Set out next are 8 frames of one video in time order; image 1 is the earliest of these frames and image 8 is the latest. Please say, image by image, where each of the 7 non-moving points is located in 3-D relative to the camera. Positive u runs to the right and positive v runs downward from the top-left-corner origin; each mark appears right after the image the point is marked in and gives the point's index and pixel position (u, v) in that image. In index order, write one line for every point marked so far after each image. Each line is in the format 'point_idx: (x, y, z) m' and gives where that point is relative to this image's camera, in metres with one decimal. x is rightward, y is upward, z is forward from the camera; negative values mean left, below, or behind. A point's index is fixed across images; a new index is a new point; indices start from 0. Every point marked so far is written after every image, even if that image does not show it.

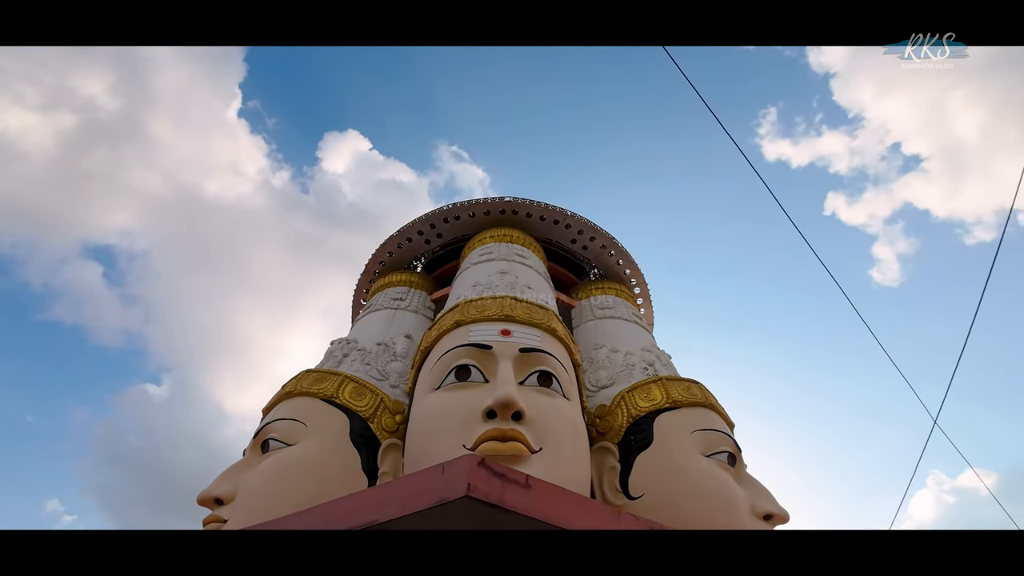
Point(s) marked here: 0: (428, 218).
0: (-1.9, +1.6, +12.0) m
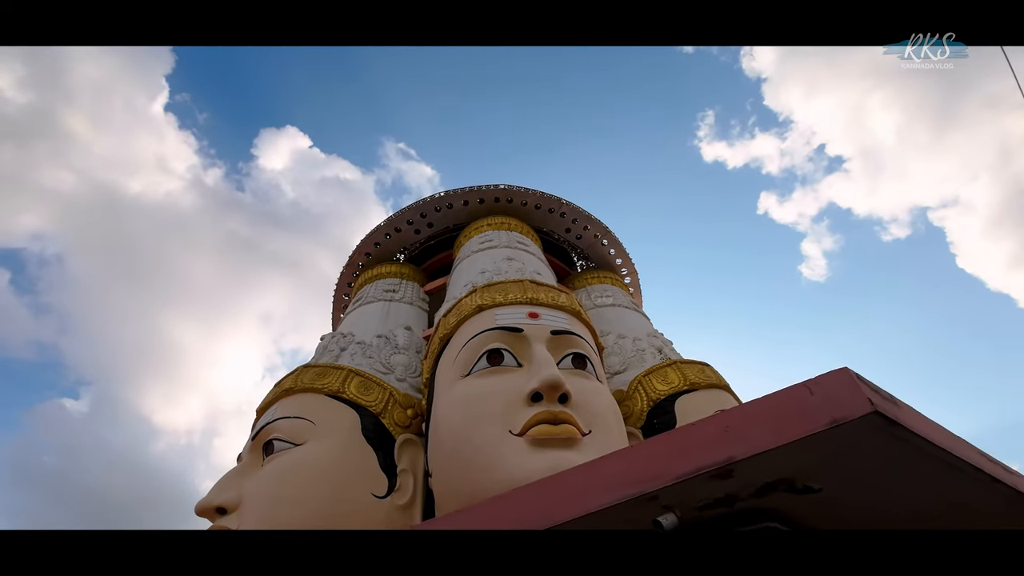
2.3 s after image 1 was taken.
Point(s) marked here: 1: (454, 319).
0: (-2.1, +1.8, +11.5) m
1: (-0.8, -0.4, +7.1) m
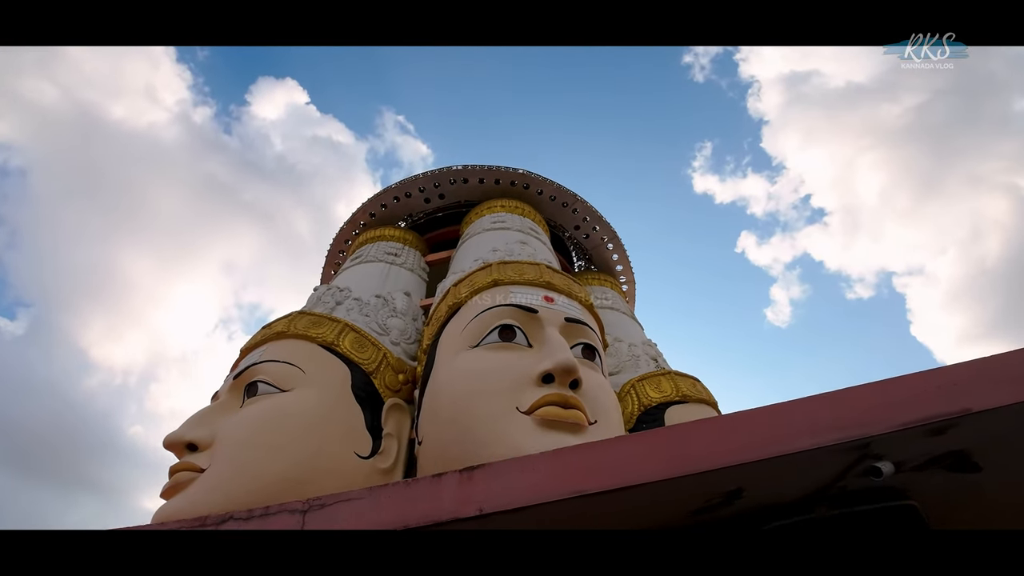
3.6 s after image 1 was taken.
0: (-1.8, +2.5, +11.3) m
1: (-0.6, 0.0, +6.9) m
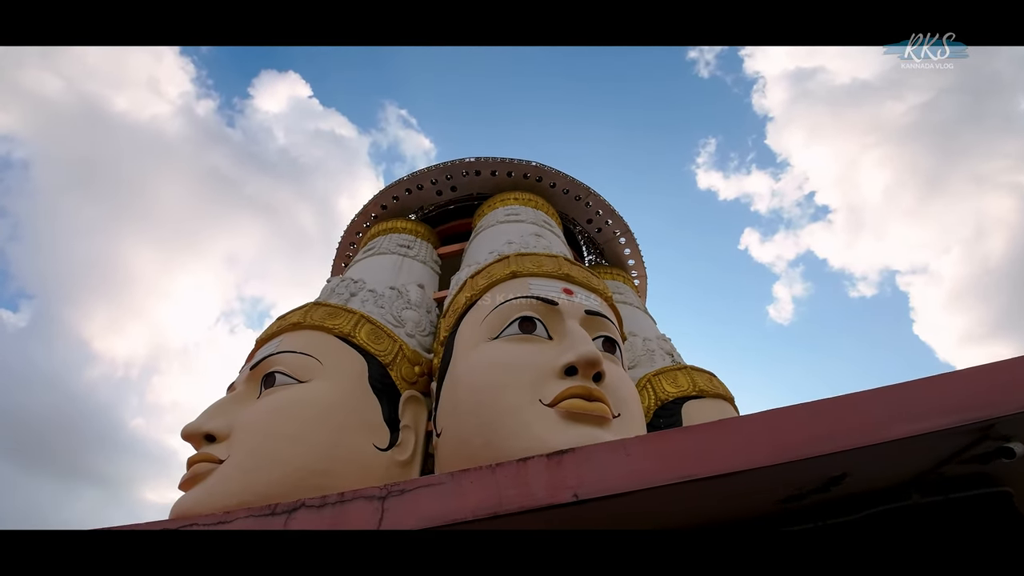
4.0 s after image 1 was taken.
0: (-1.5, +2.6, +11.2) m
1: (-0.4, +0.1, +6.9) m
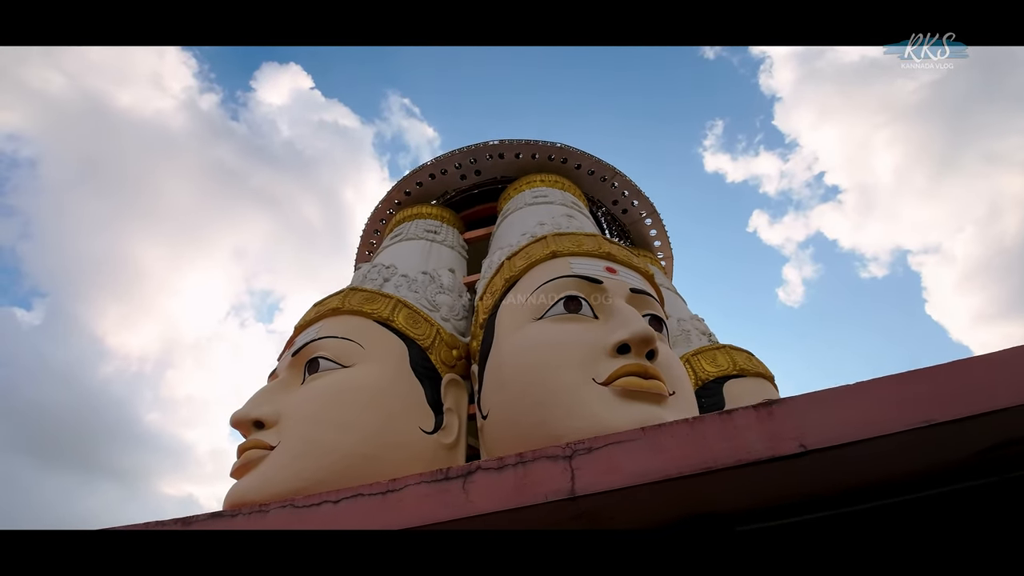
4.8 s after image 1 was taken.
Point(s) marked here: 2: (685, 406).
0: (-0.9, +2.9, +11.1) m
1: (+0.1, +0.3, +6.8) m
2: (+1.8, -1.2, +5.3) m
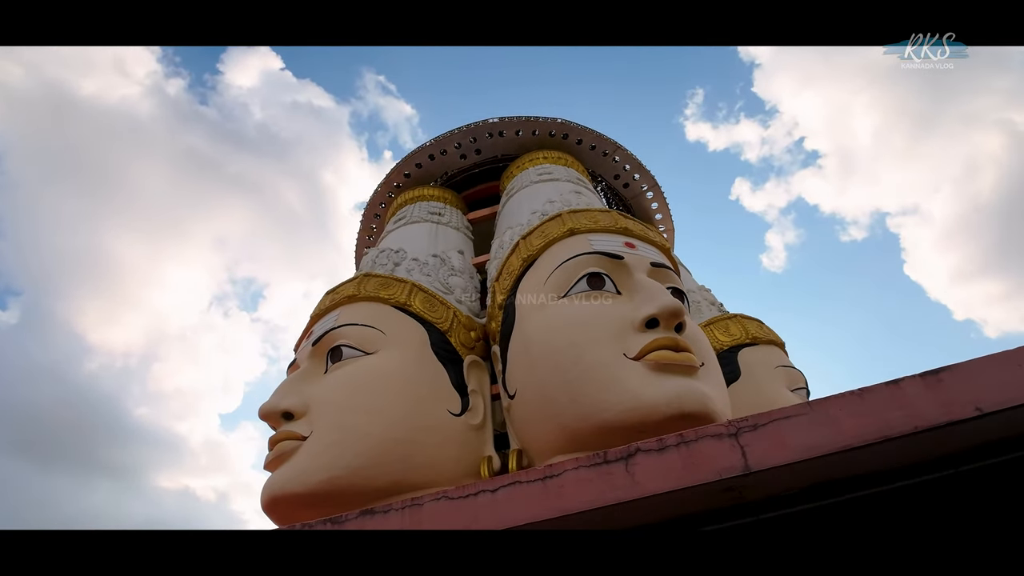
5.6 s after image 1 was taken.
0: (-1.0, +3.4, +10.9) m
1: (+0.3, +0.6, +6.8) m
2: (+2.1, -0.9, +5.4) m
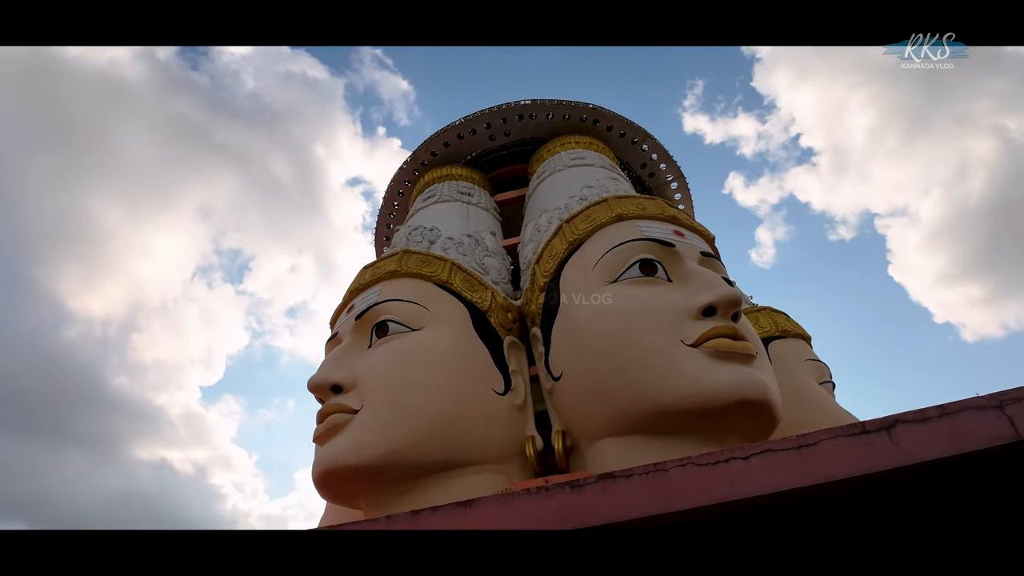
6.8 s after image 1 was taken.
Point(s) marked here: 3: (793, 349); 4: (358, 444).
0: (-0.3, +3.7, +10.8) m
1: (+1.0, +0.8, +6.8) m
2: (+2.7, -0.8, +5.5) m
3: (+4.3, -0.9, +8.0) m
4: (-1.6, -1.6, +5.4) m
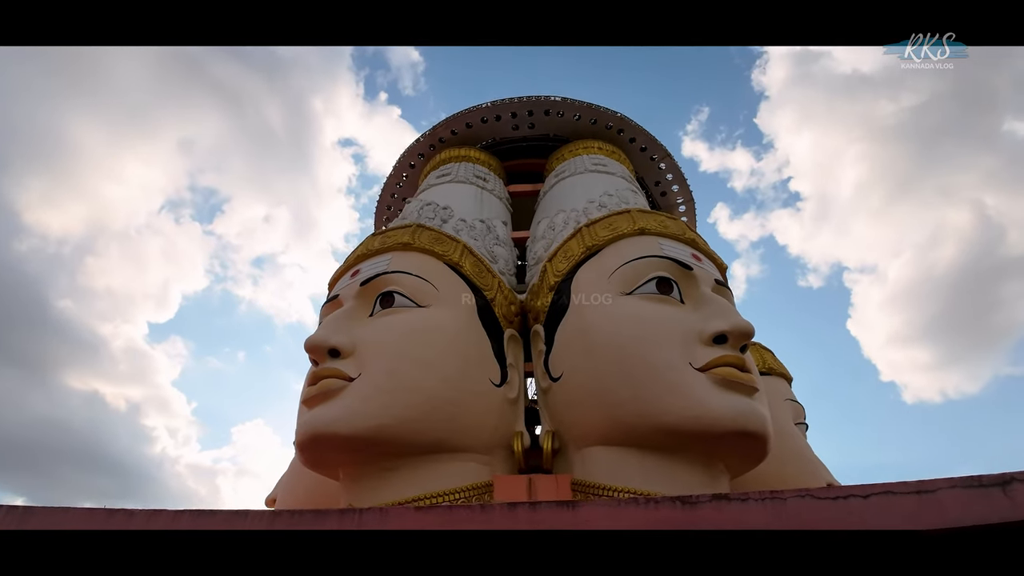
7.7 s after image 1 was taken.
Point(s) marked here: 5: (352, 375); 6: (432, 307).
0: (+0.3, +3.9, +10.7) m
1: (+1.2, +0.7, +6.8) m
2: (+2.7, -1.2, +5.6) m
3: (+4.2, -1.6, +8.1) m
4: (-1.7, -1.2, +5.2) m
5: (-1.7, -0.9, +5.5) m
6: (-1.0, -0.2, +6.2) m
